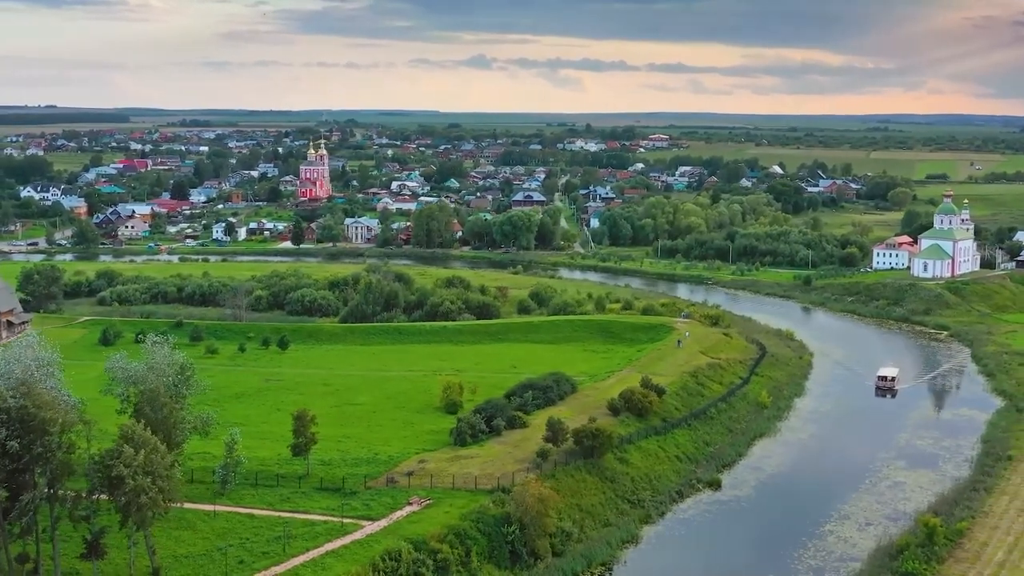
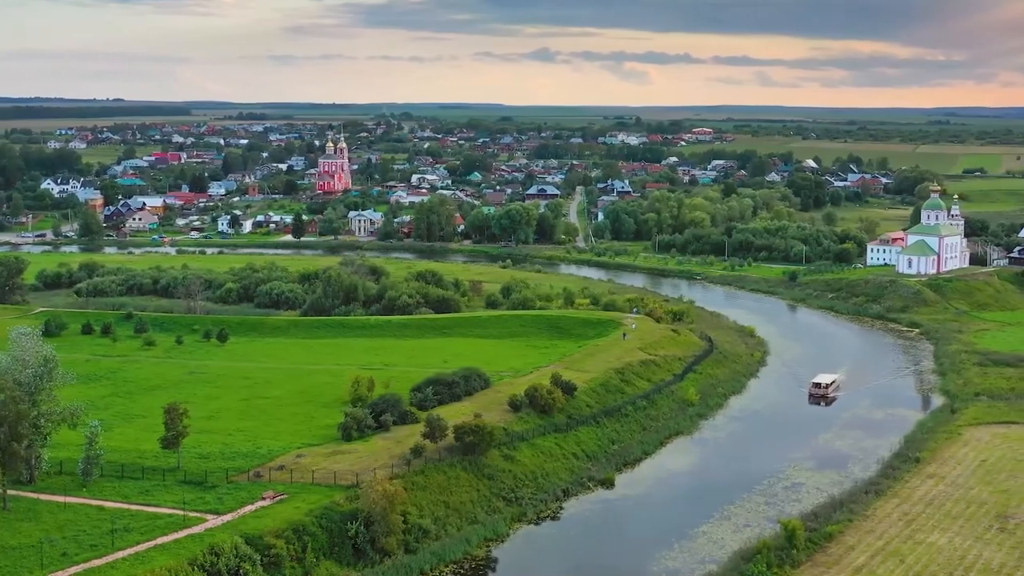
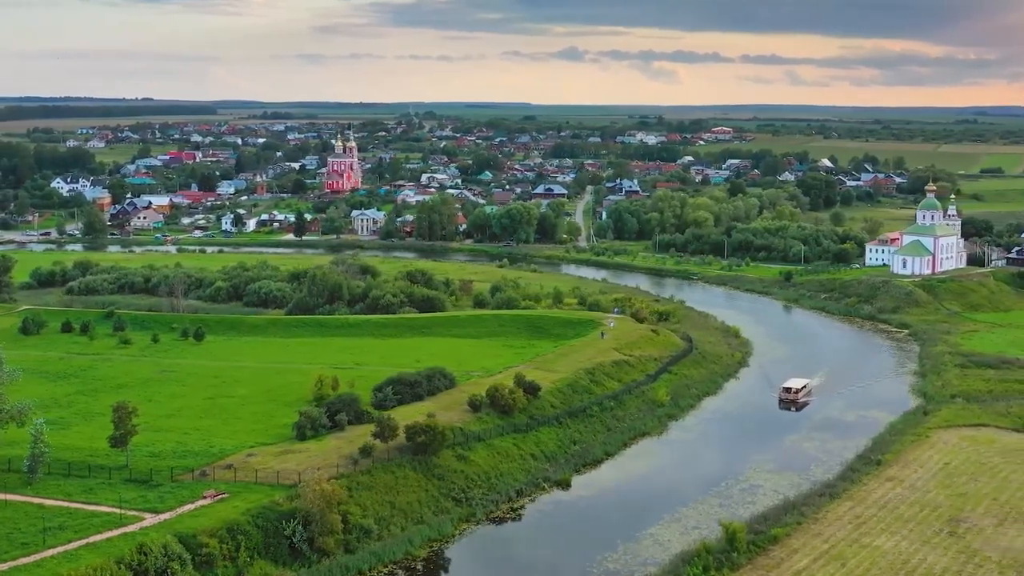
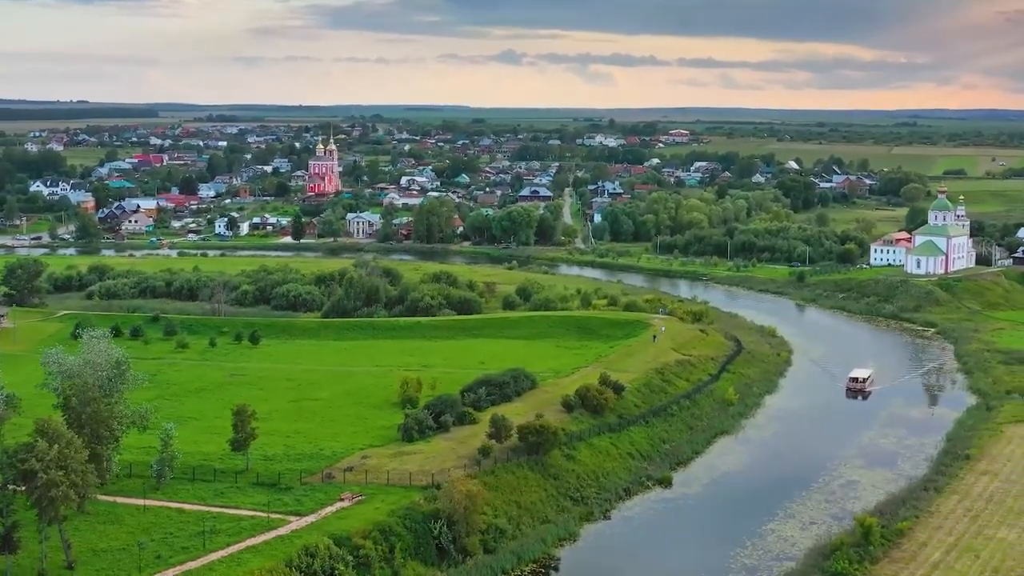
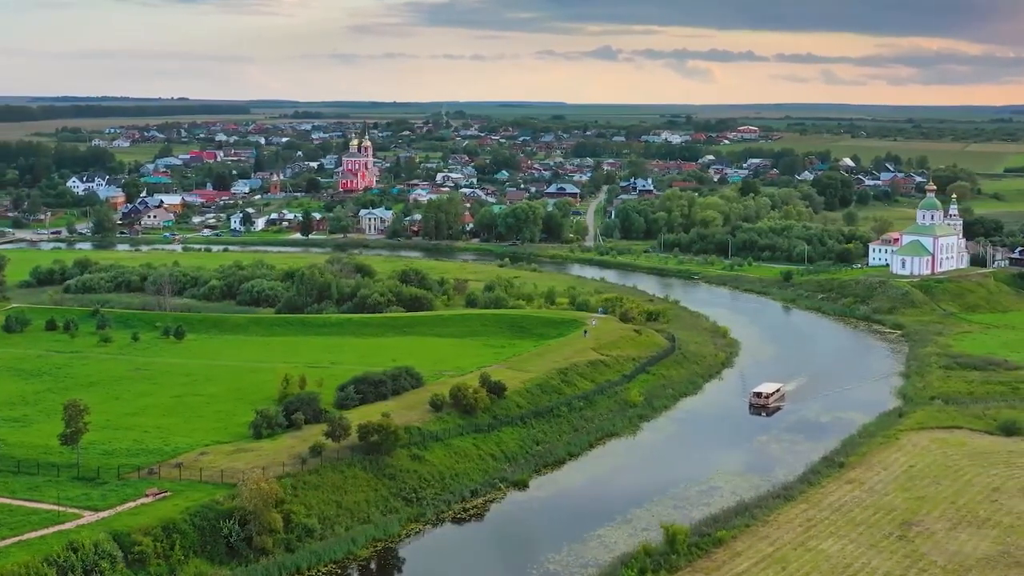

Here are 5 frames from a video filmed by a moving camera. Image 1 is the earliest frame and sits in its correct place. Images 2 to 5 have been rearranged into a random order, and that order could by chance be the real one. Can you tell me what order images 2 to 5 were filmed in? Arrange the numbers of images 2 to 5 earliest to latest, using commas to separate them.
4, 2, 3, 5
